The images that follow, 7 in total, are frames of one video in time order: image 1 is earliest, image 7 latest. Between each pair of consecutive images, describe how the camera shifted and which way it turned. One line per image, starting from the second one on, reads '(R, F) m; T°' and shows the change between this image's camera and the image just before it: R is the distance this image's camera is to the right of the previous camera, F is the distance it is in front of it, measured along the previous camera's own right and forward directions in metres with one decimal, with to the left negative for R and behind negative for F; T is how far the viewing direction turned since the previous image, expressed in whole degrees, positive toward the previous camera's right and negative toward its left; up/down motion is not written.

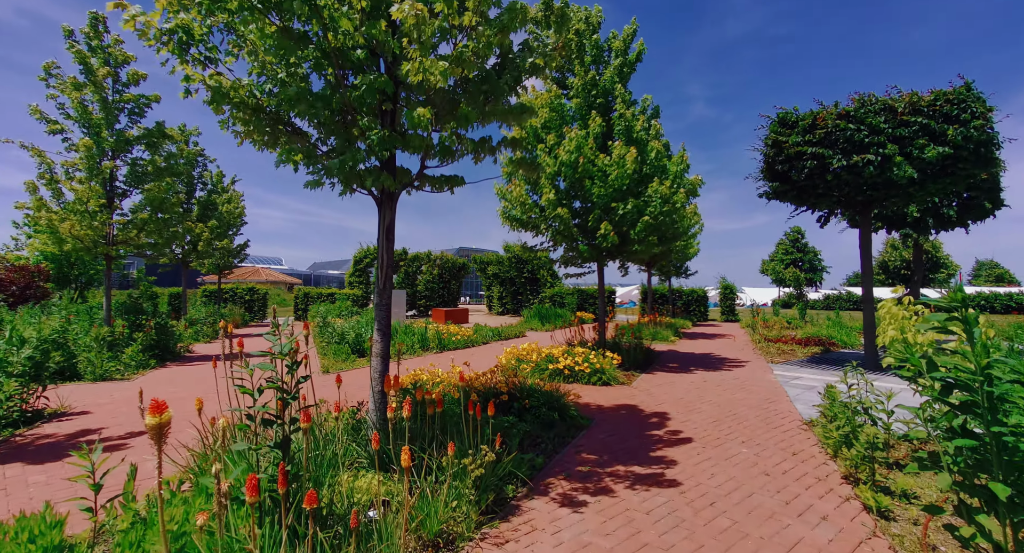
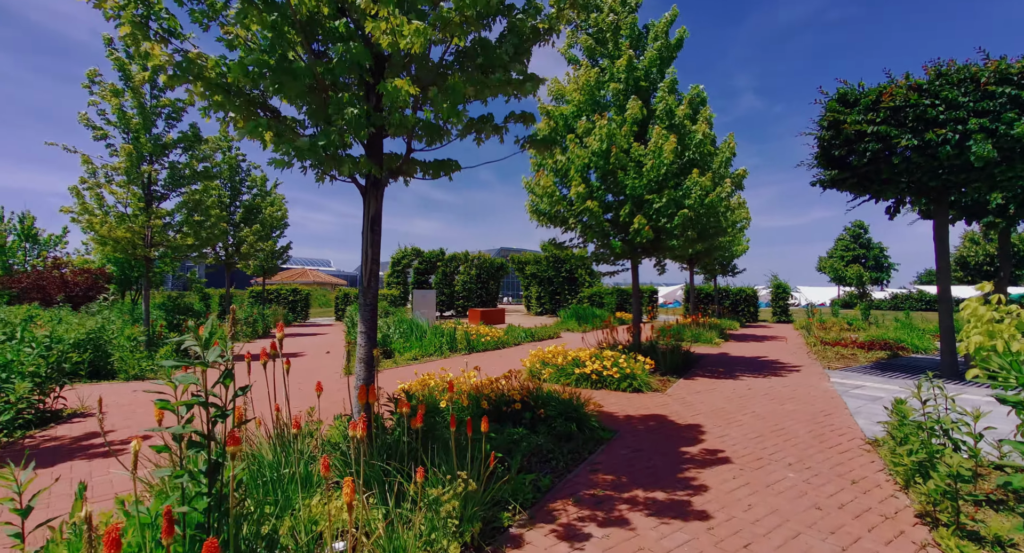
(+0.3, +0.5) m; -5°
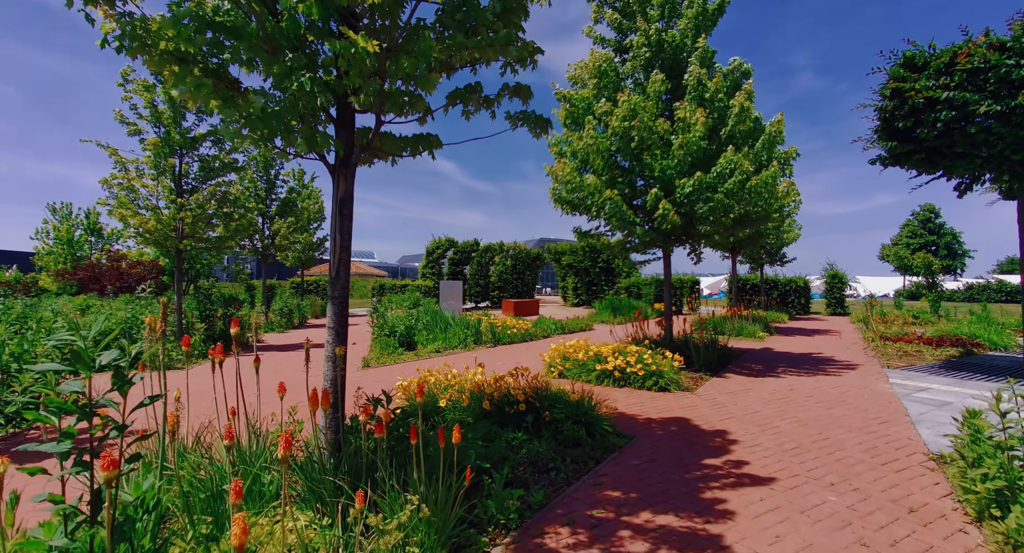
(+0.4, +0.4) m; -5°
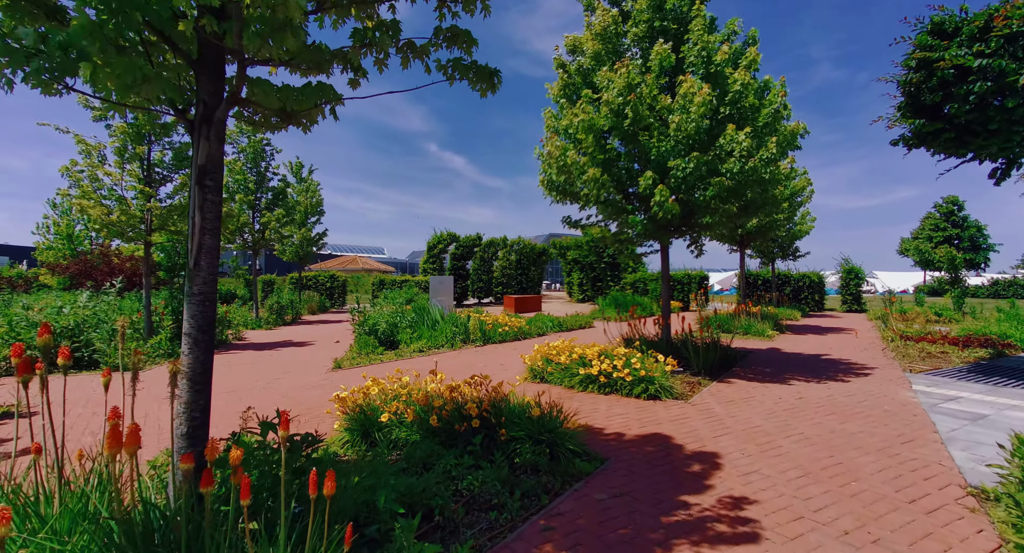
(+0.5, +0.7) m; -1°
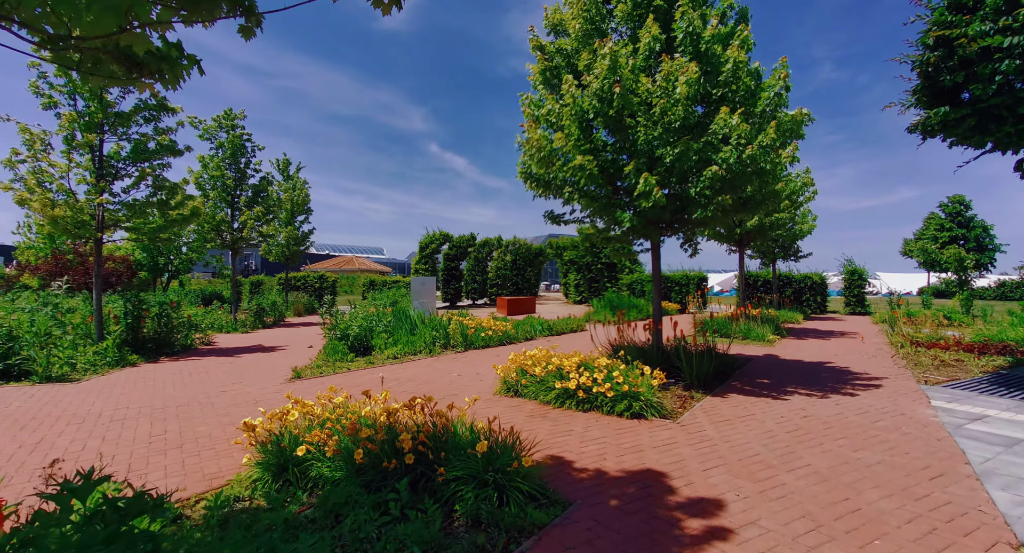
(+0.4, +0.7) m; 0°
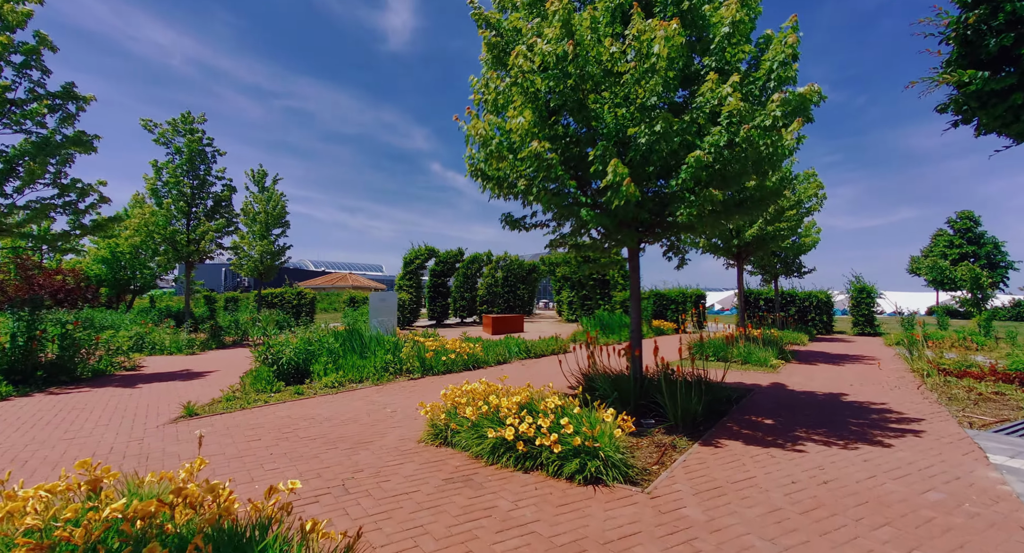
(+0.7, +1.3) m; 0°
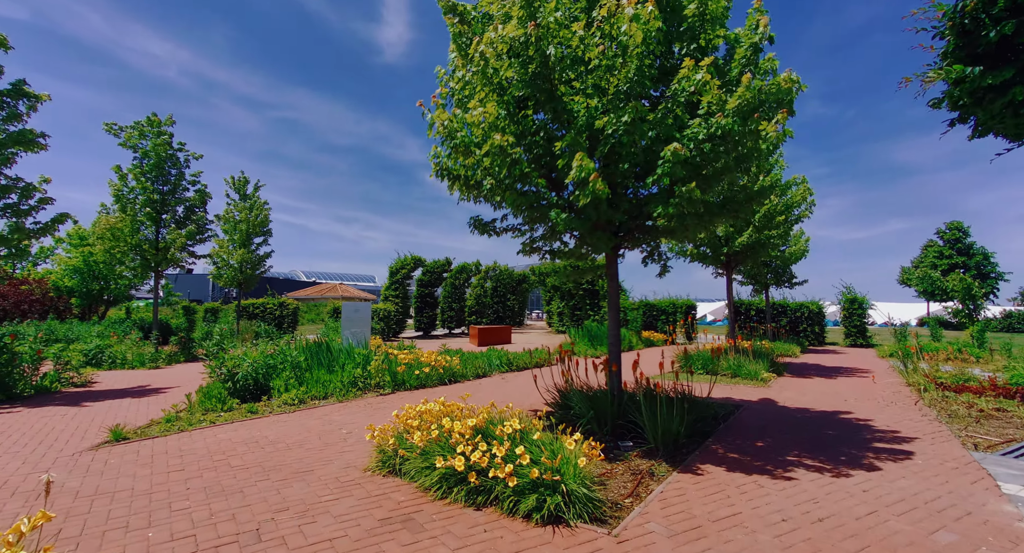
(+0.3, +0.5) m; +1°
